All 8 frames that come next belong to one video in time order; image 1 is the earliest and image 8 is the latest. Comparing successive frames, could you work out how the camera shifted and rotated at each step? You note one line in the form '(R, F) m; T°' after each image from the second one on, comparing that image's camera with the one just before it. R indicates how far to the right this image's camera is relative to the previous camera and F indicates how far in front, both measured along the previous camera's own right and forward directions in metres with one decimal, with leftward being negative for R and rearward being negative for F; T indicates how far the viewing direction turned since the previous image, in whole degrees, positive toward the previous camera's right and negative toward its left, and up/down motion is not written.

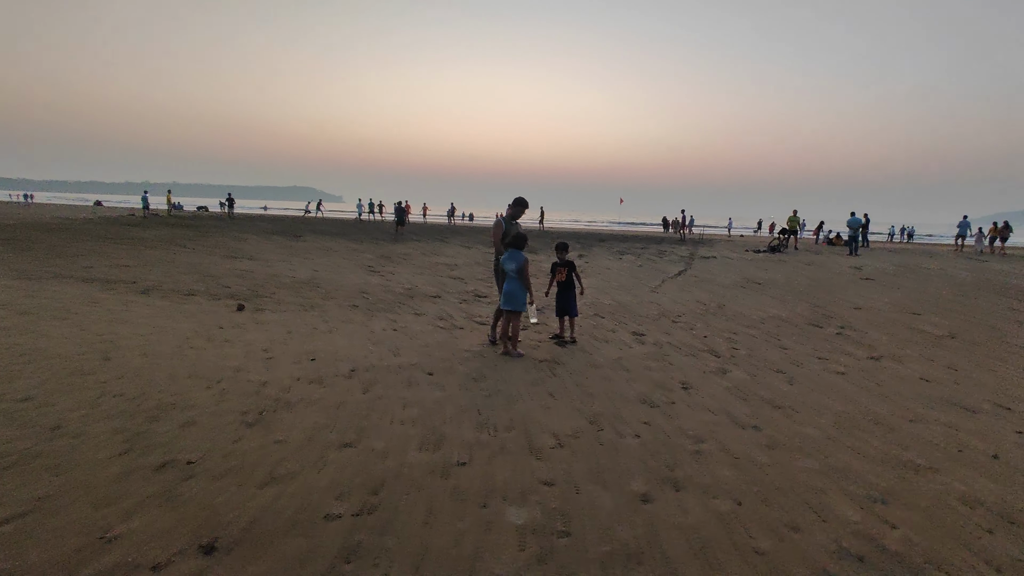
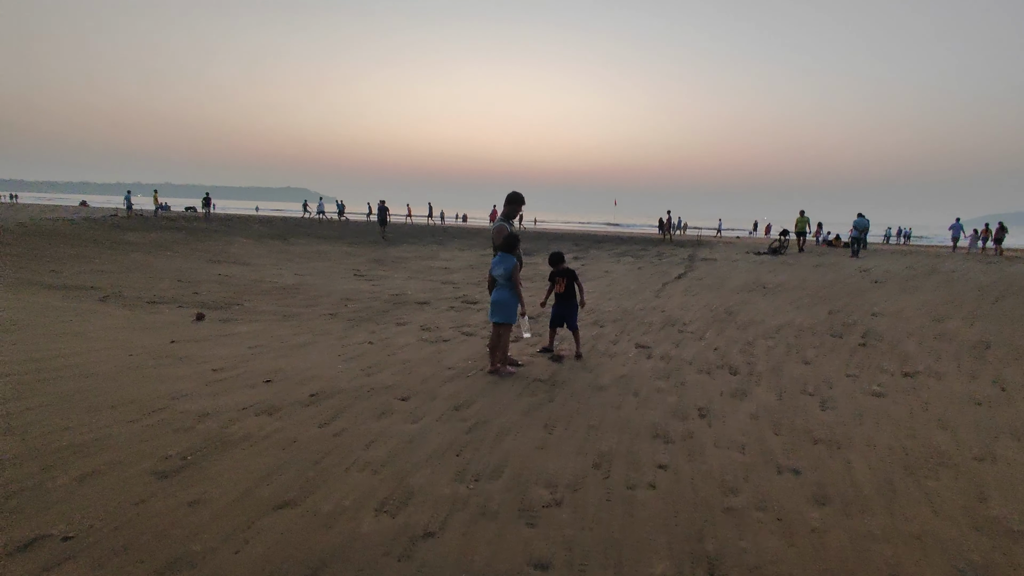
(0.0, +0.7) m; 0°
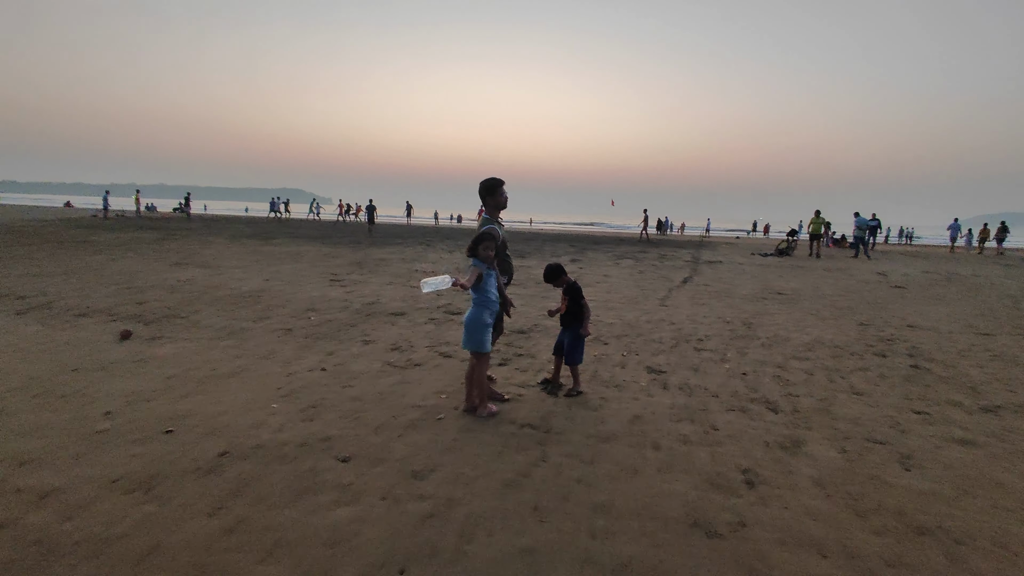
(+0.1, +1.1) m; 0°
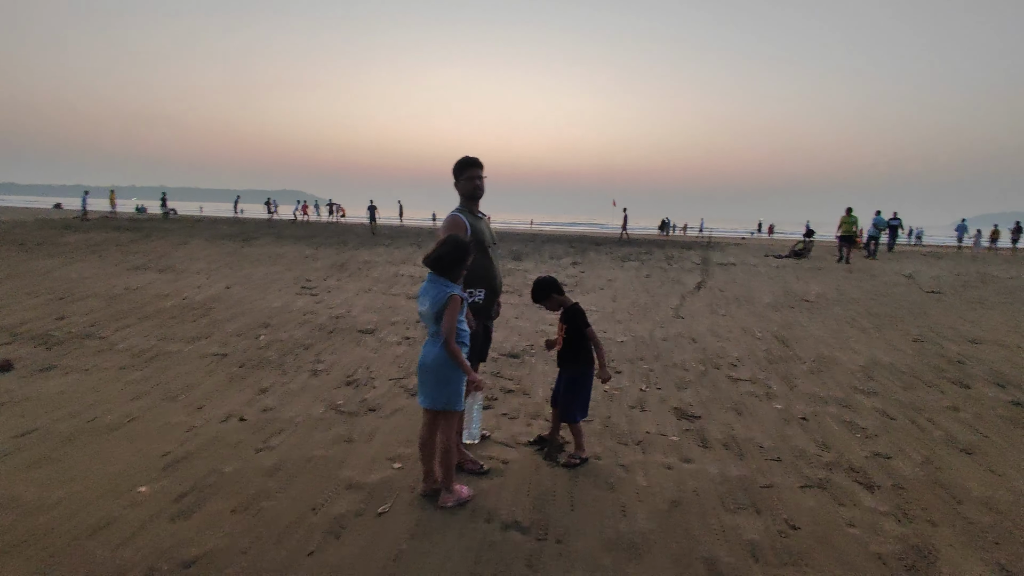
(+0.1, +1.2) m; 0°
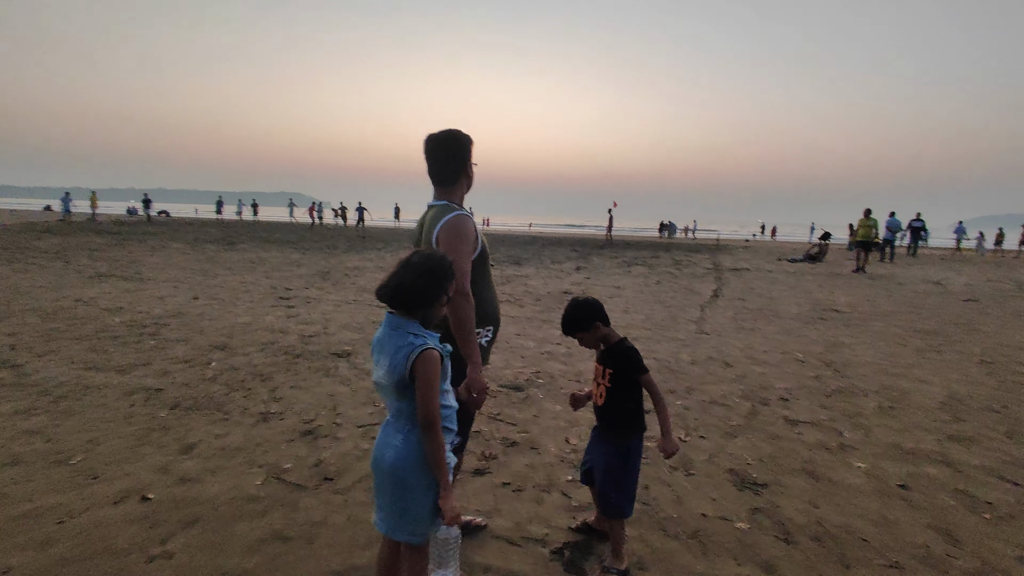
(0.0, +1.0) m; 0°
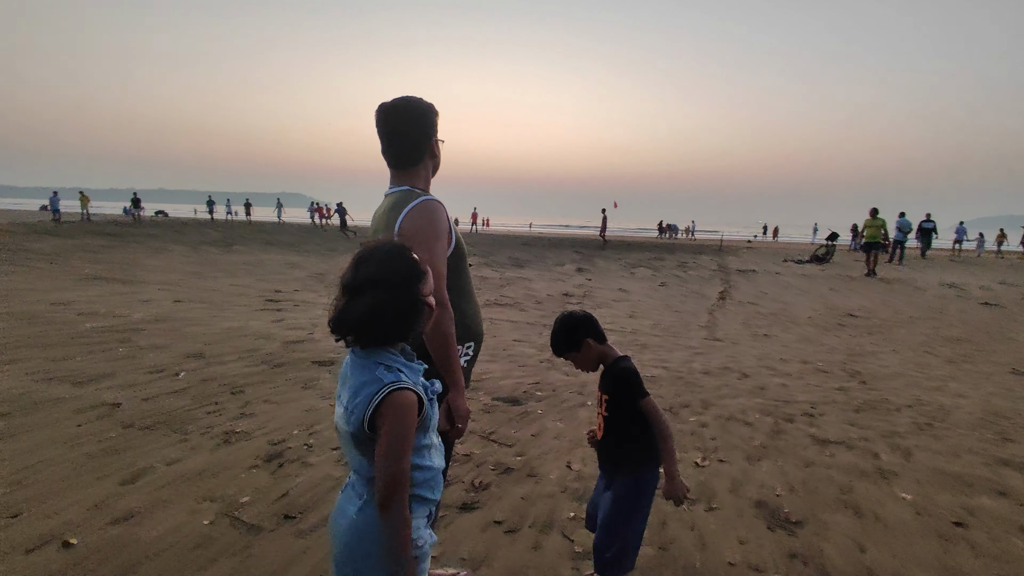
(0.0, +0.4) m; 0°
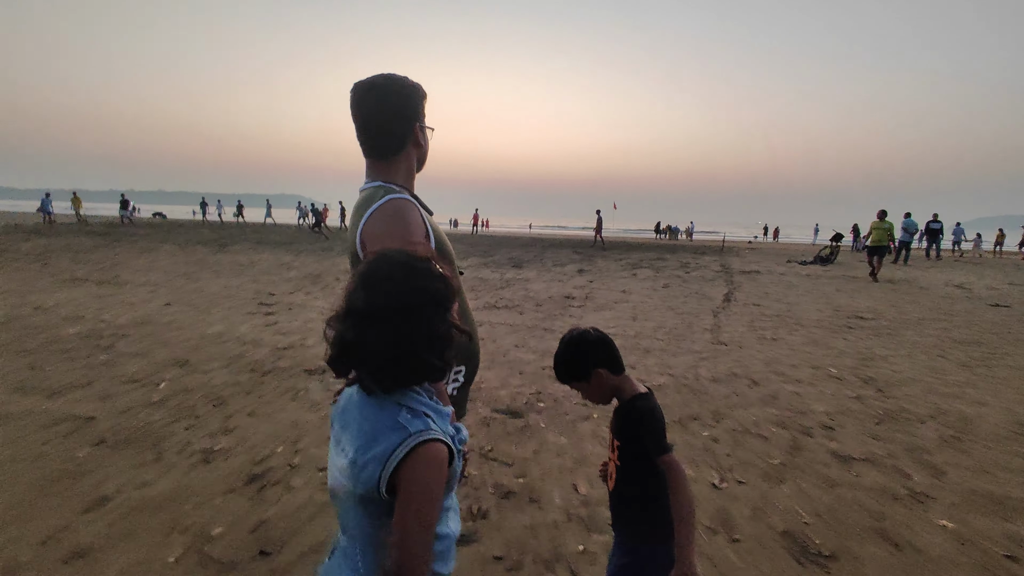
(0.0, +0.2) m; 0°
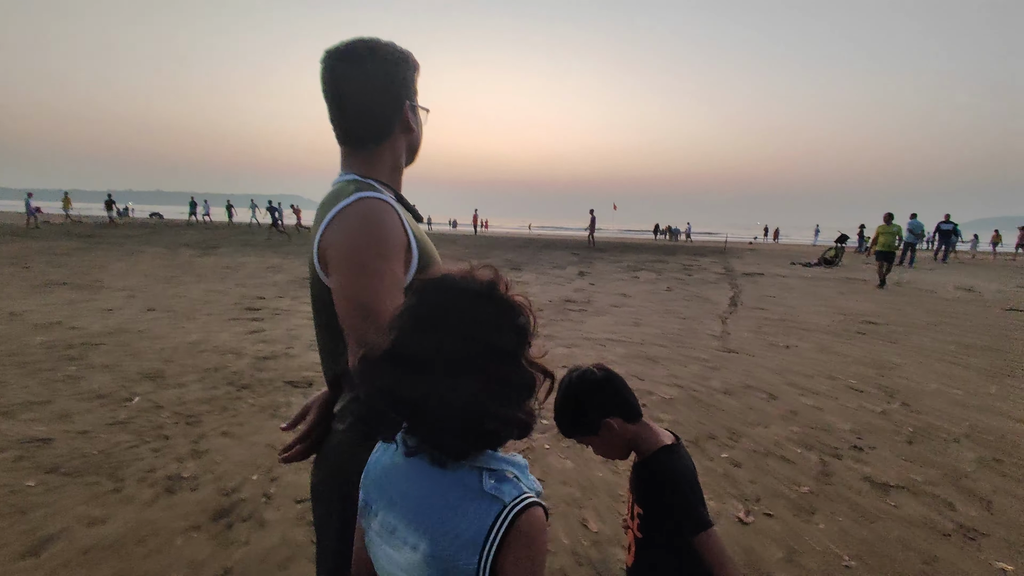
(0.0, +0.3) m; 0°
